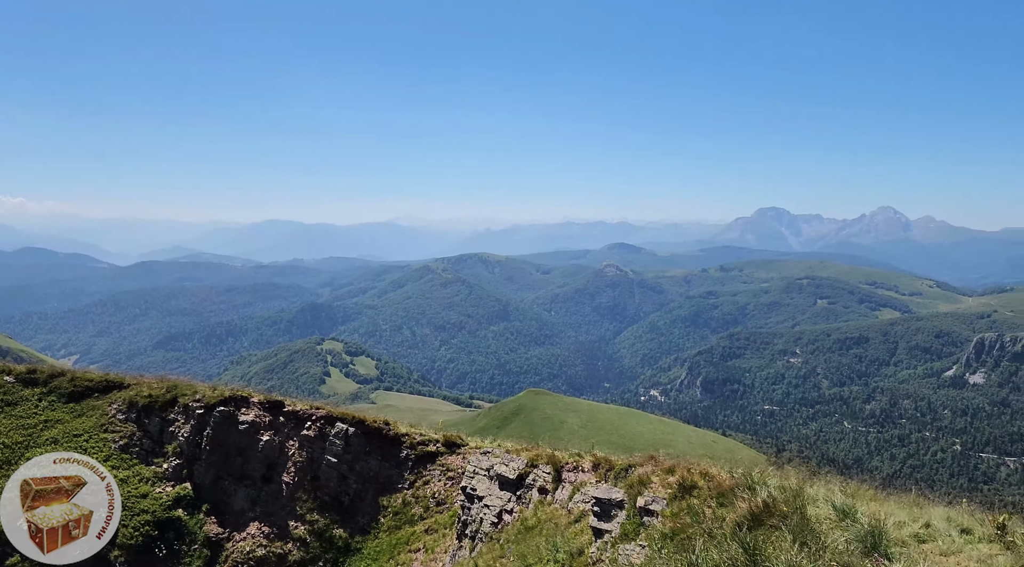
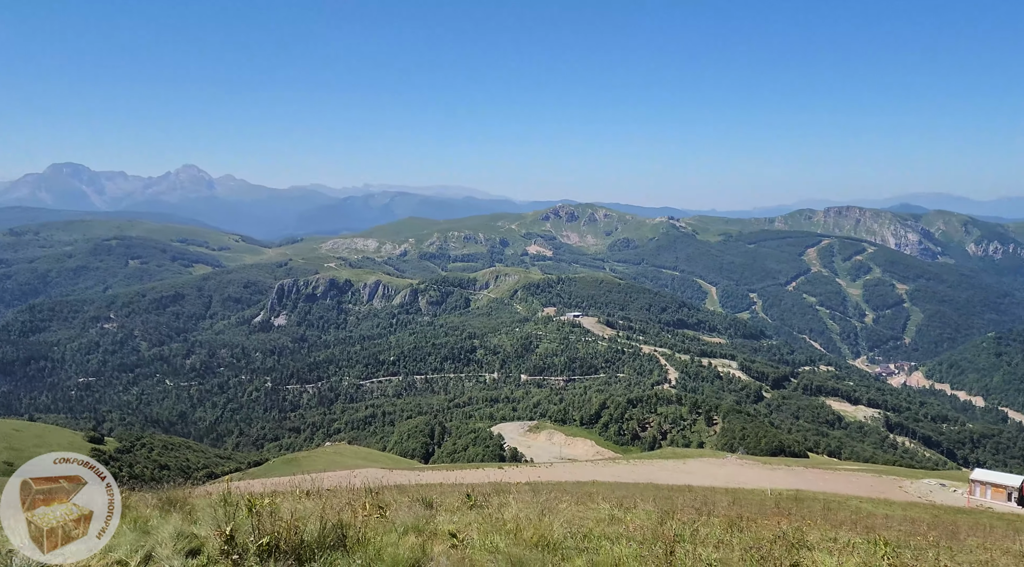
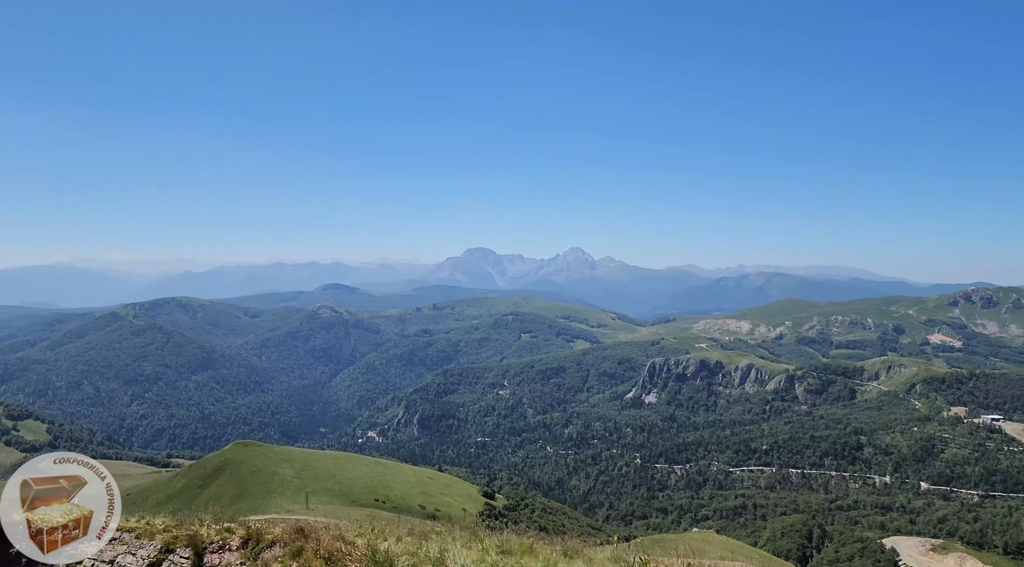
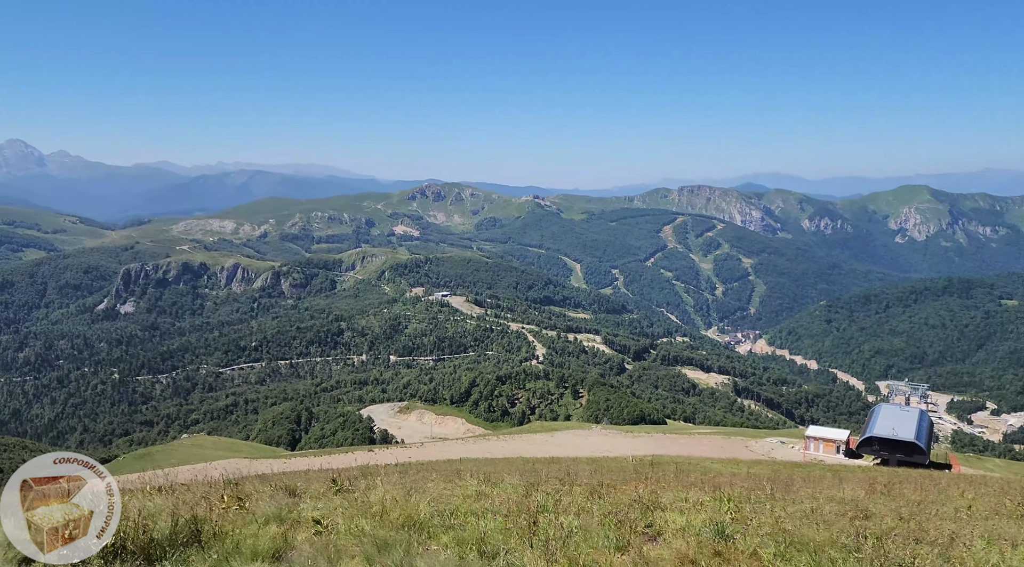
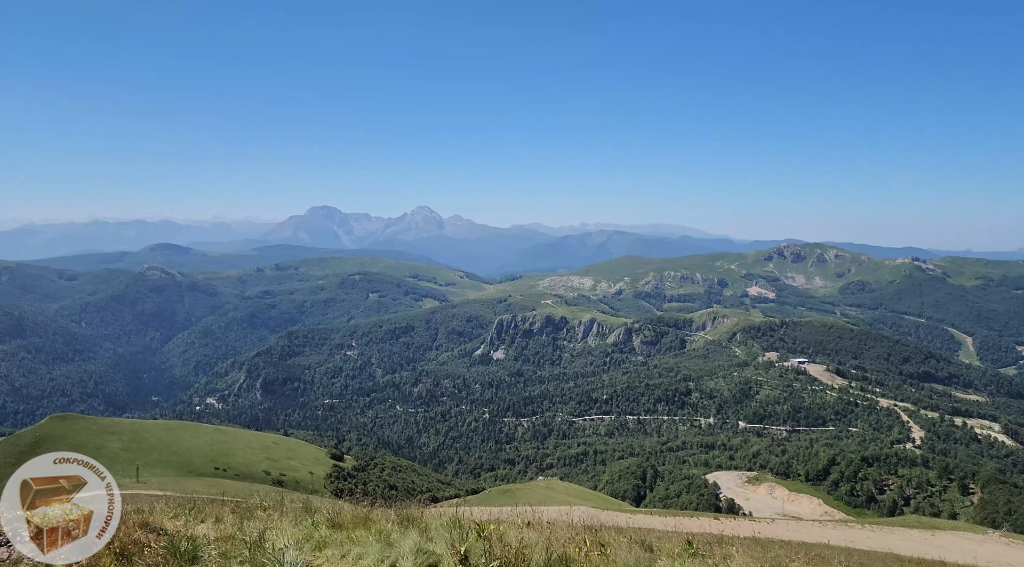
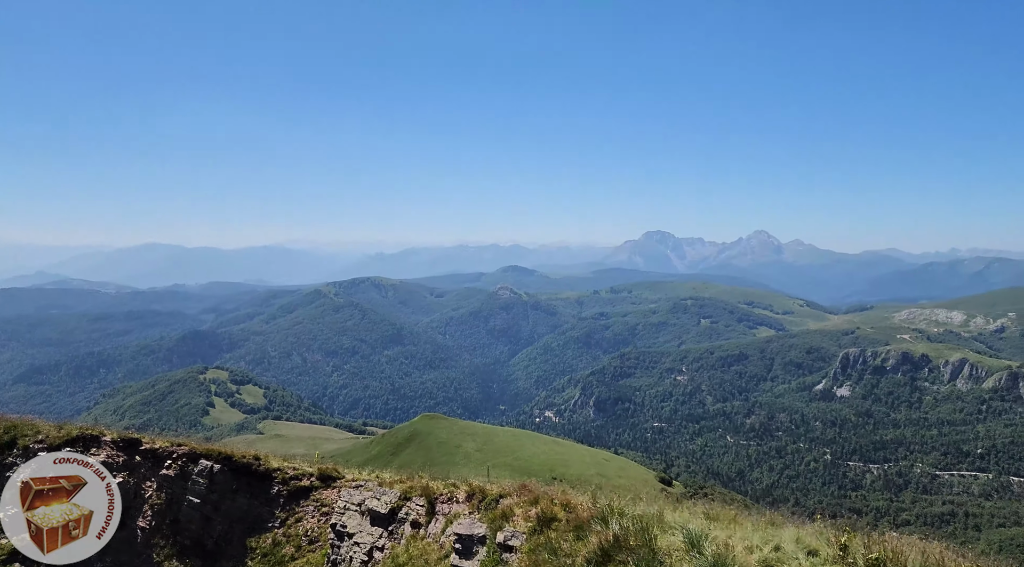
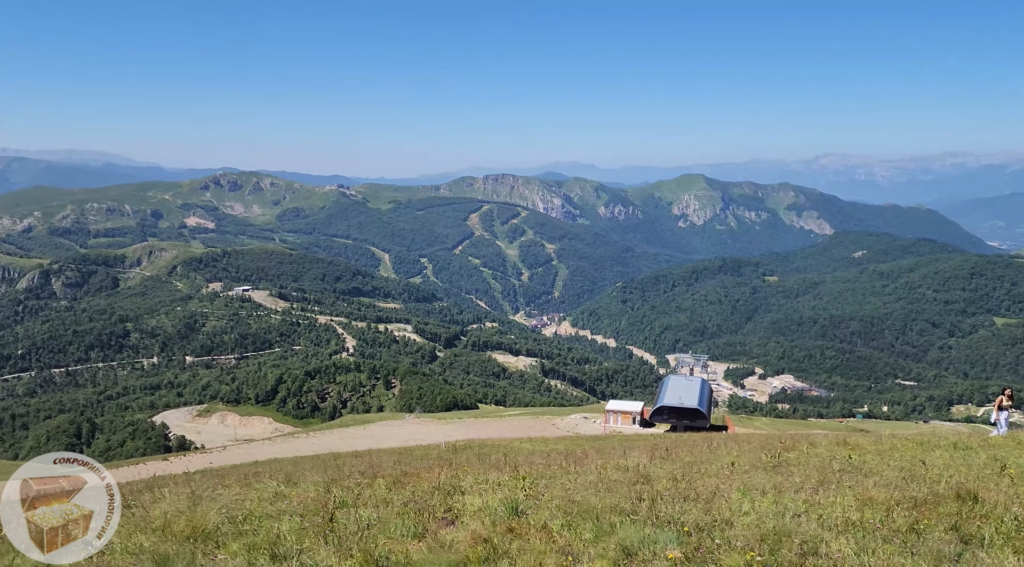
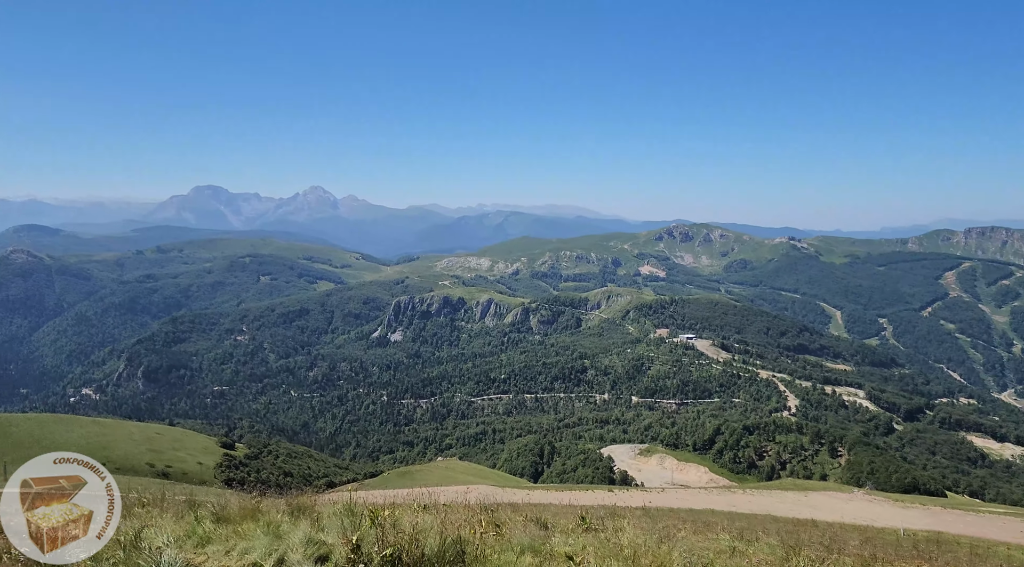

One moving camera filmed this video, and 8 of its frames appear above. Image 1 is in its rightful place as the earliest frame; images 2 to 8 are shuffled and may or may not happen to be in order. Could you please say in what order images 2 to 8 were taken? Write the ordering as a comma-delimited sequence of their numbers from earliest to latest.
6, 3, 5, 8, 2, 4, 7
